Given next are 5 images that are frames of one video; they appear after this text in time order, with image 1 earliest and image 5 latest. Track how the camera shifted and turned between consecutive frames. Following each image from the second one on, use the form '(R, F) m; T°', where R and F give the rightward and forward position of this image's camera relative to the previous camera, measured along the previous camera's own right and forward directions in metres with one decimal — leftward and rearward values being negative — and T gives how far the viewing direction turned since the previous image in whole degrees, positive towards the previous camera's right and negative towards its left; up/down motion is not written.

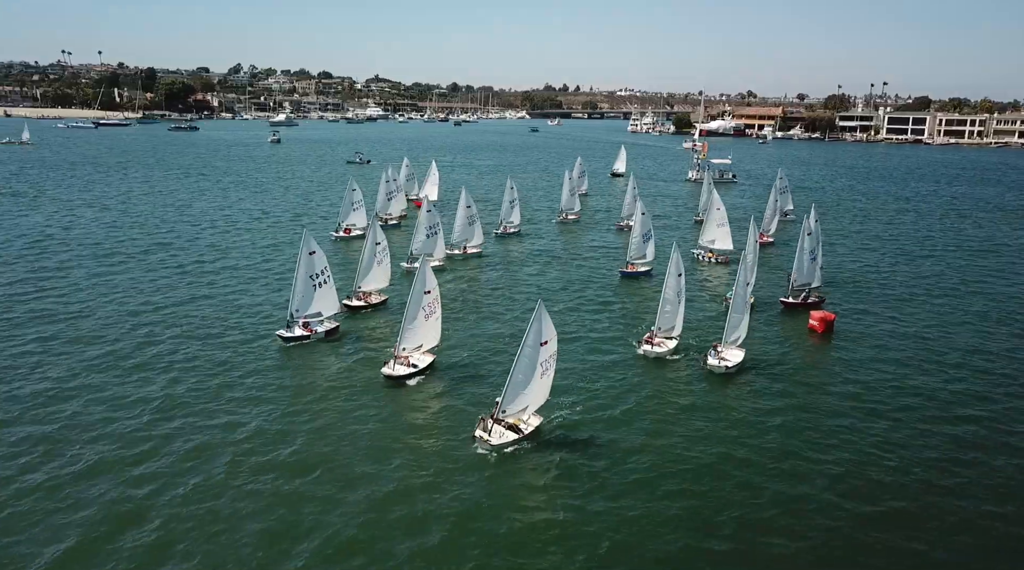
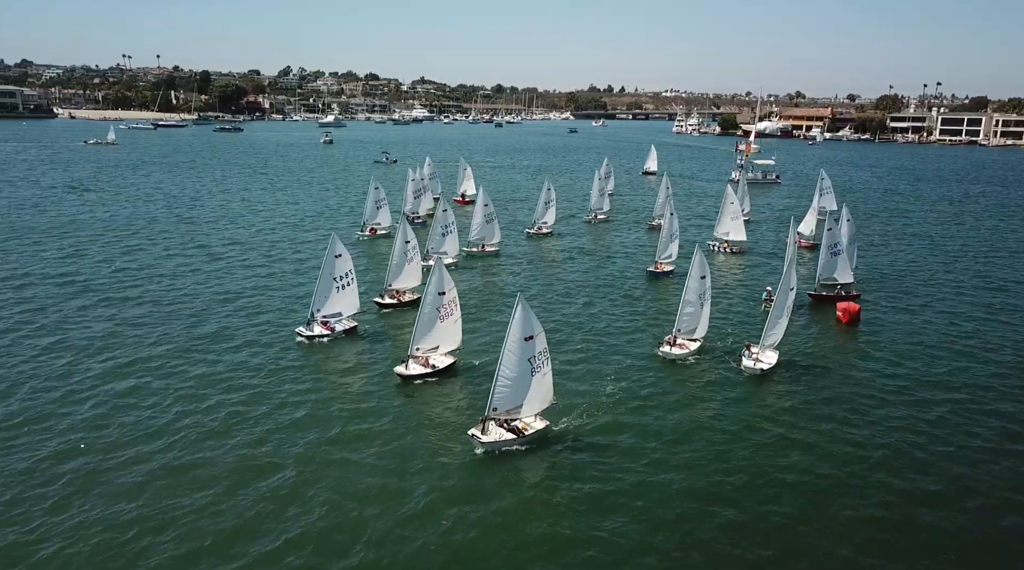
(+0.6, -0.4) m; -4°
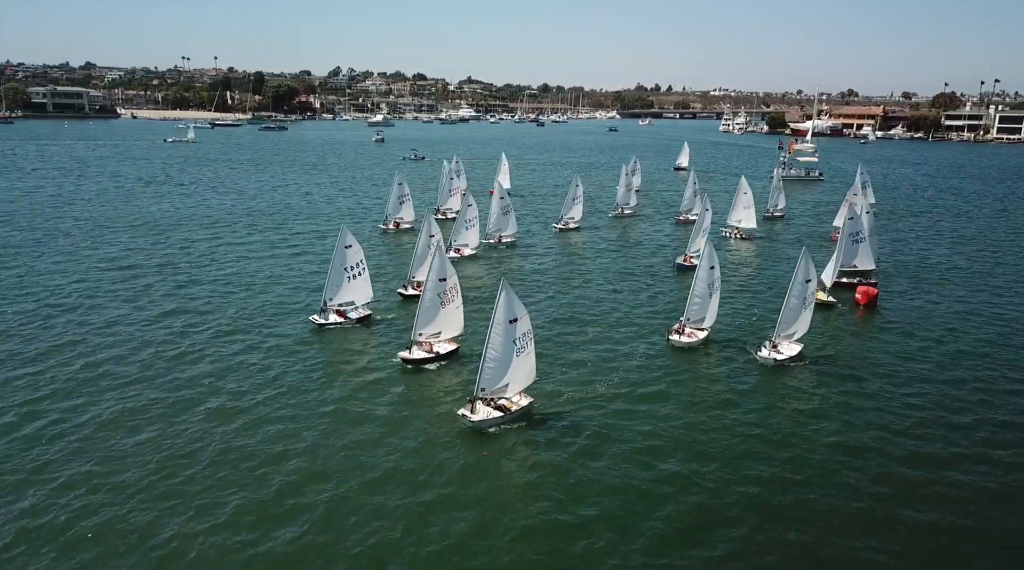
(+0.8, -0.5) m; -4°
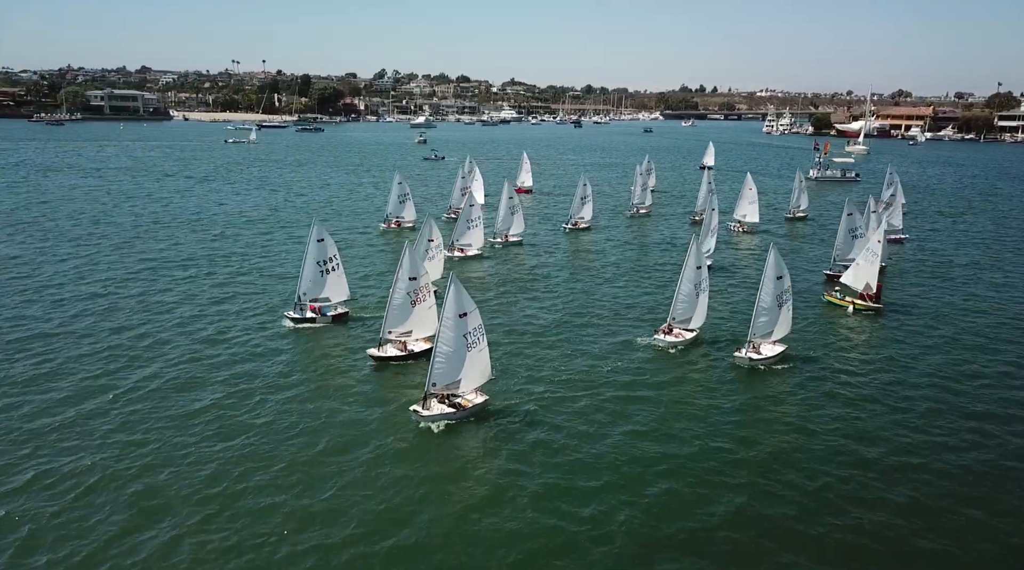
(+1.2, -0.4) m; -4°
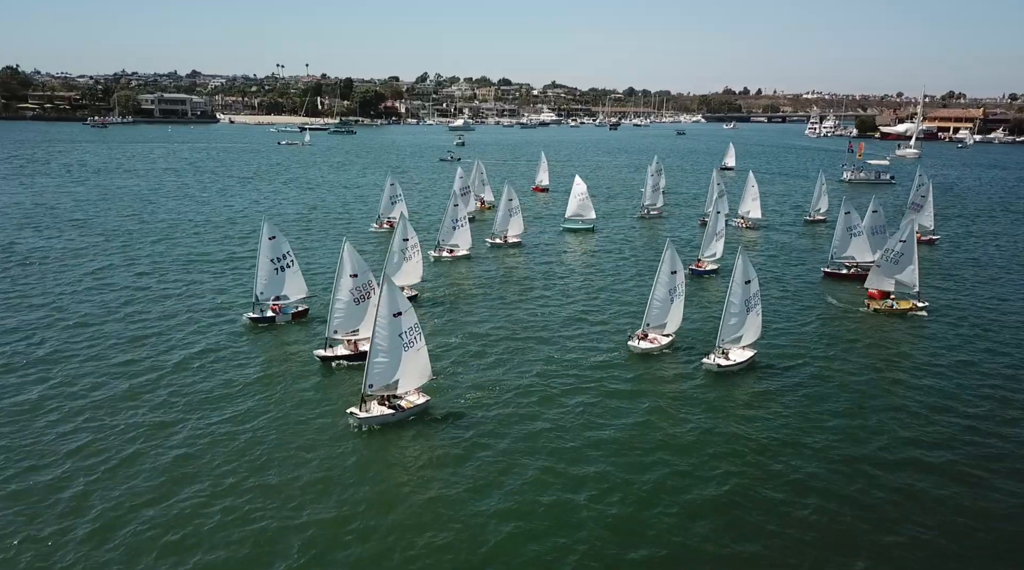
(+1.3, -0.3) m; -4°
